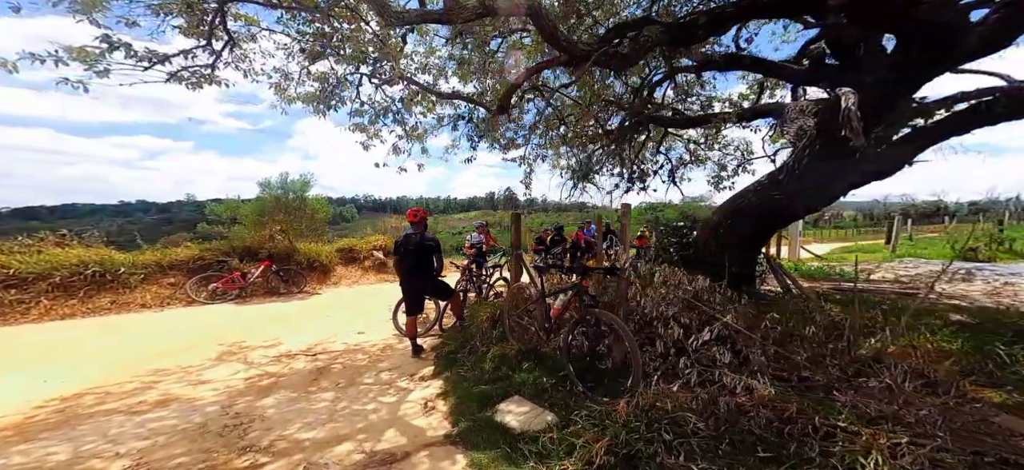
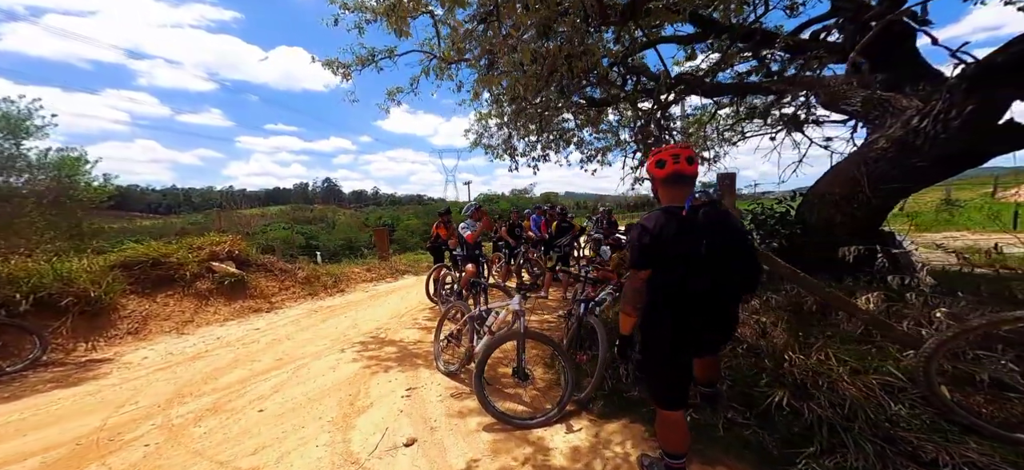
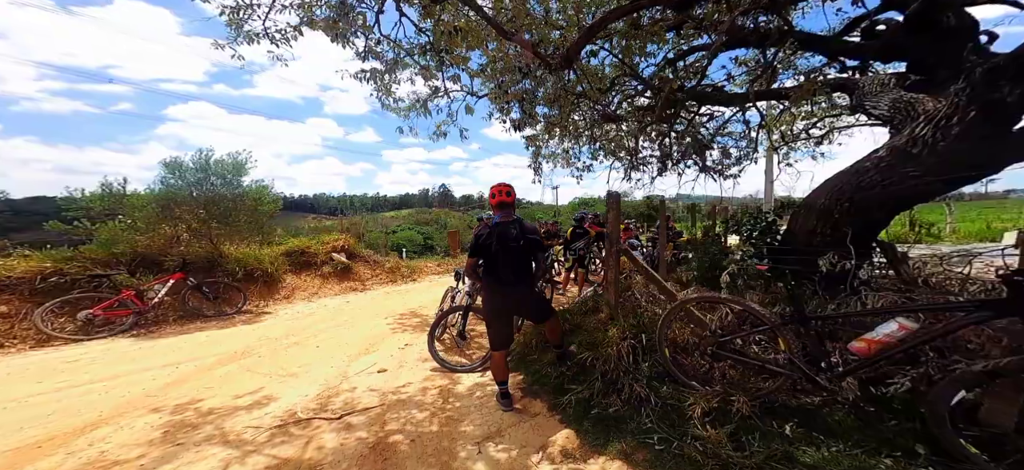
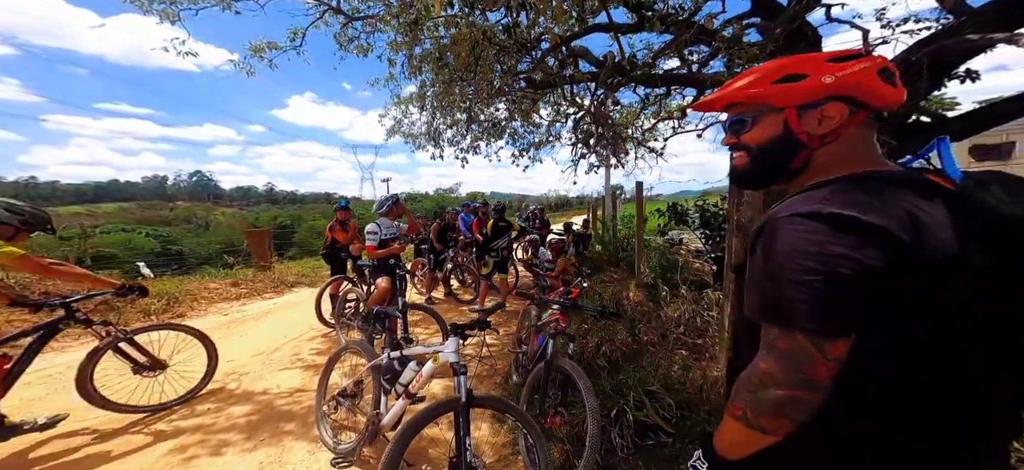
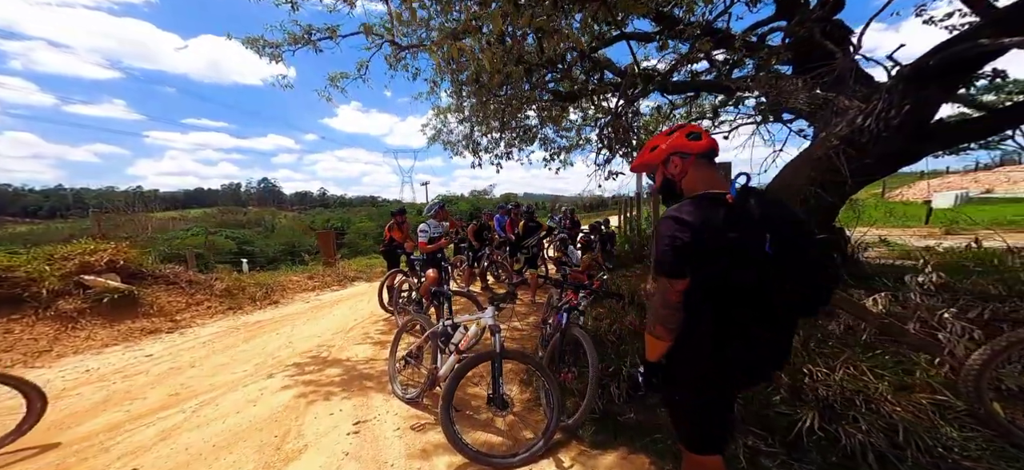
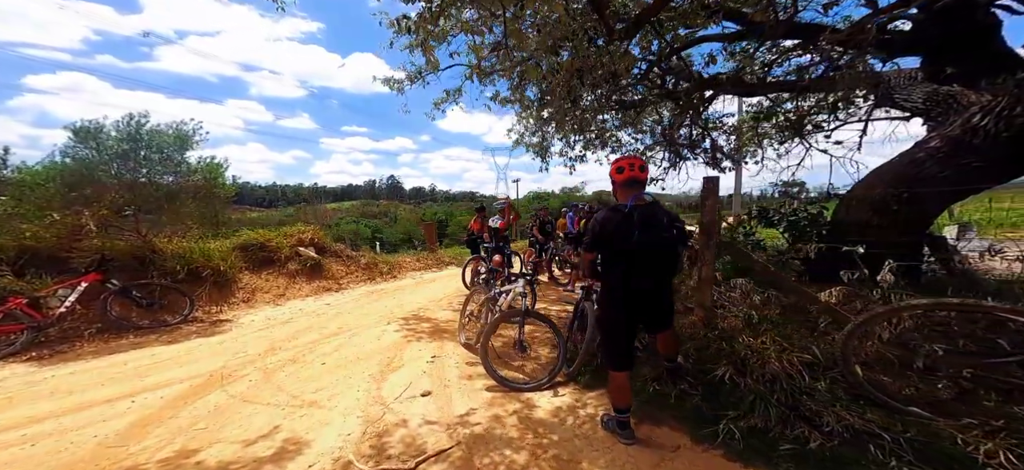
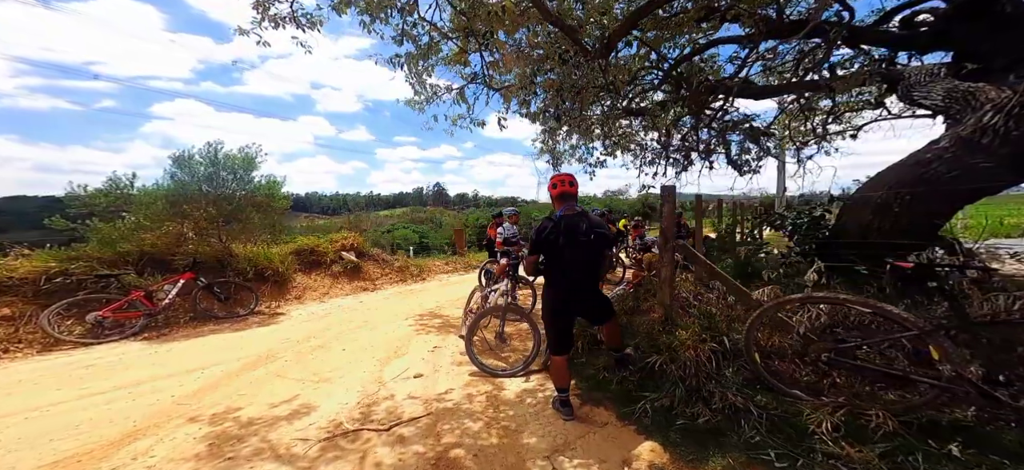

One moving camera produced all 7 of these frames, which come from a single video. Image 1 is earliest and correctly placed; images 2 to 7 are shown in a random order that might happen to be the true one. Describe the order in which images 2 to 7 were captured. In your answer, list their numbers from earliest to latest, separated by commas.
3, 7, 6, 2, 5, 4
